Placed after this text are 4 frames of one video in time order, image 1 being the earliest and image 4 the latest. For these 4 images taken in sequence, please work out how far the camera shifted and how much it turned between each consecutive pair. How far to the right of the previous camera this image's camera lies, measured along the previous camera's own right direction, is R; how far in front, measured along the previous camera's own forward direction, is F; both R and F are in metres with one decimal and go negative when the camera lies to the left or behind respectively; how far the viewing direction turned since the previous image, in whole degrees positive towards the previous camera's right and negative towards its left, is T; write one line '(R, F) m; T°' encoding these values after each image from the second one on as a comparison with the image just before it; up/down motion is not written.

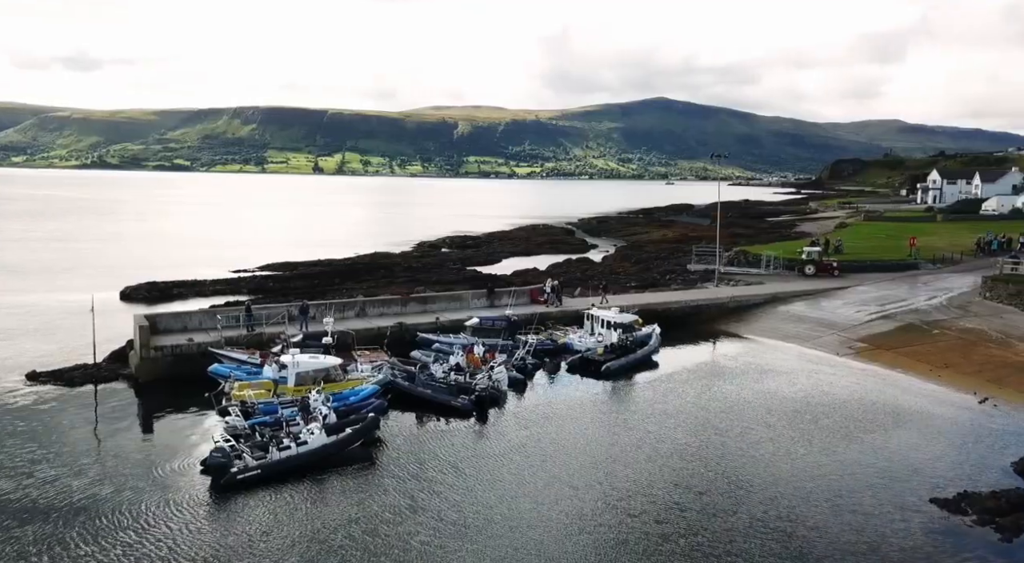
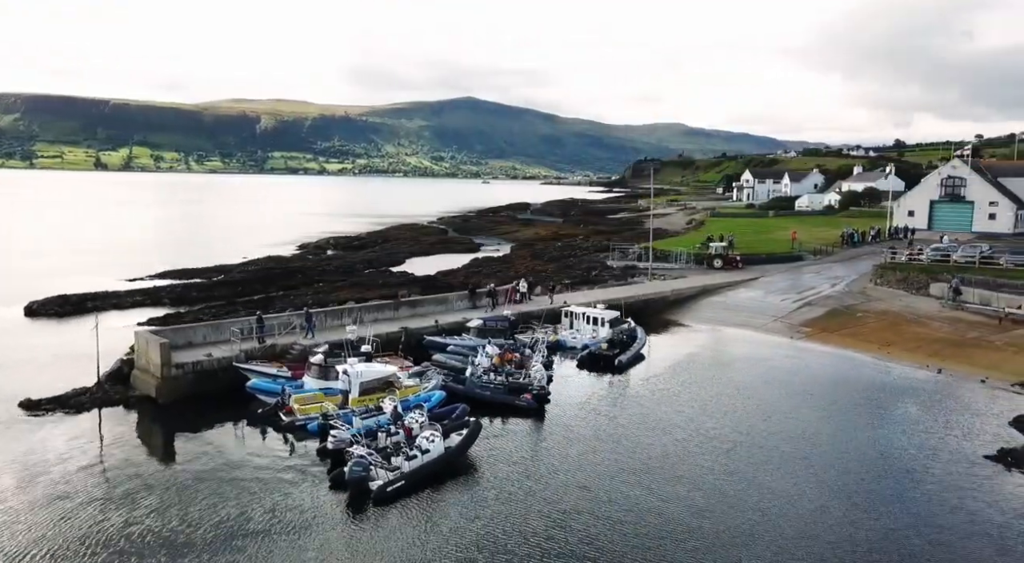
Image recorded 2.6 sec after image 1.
(-6.3, +0.3) m; +12°
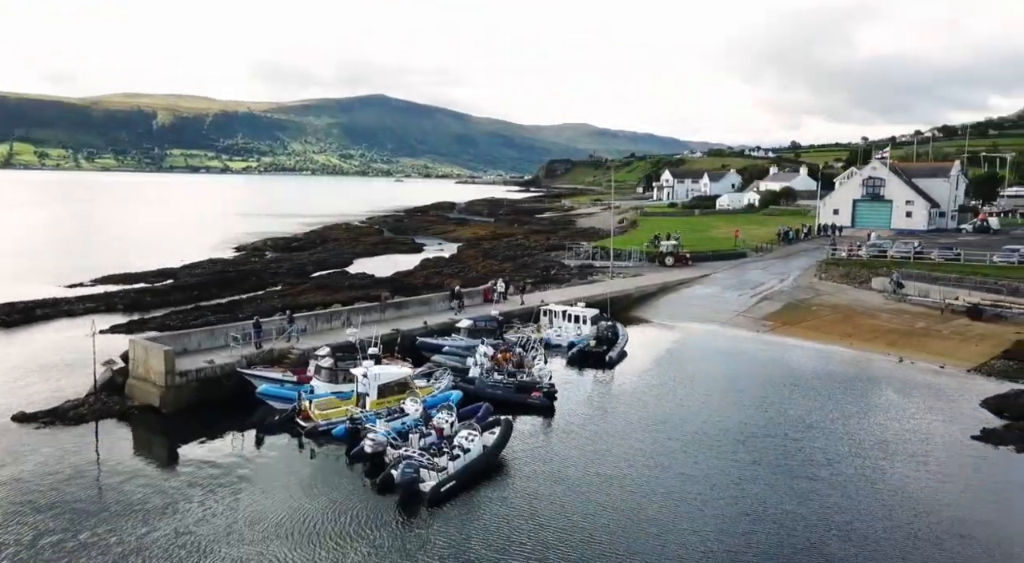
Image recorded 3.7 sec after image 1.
(-2.6, -0.2) m; +6°
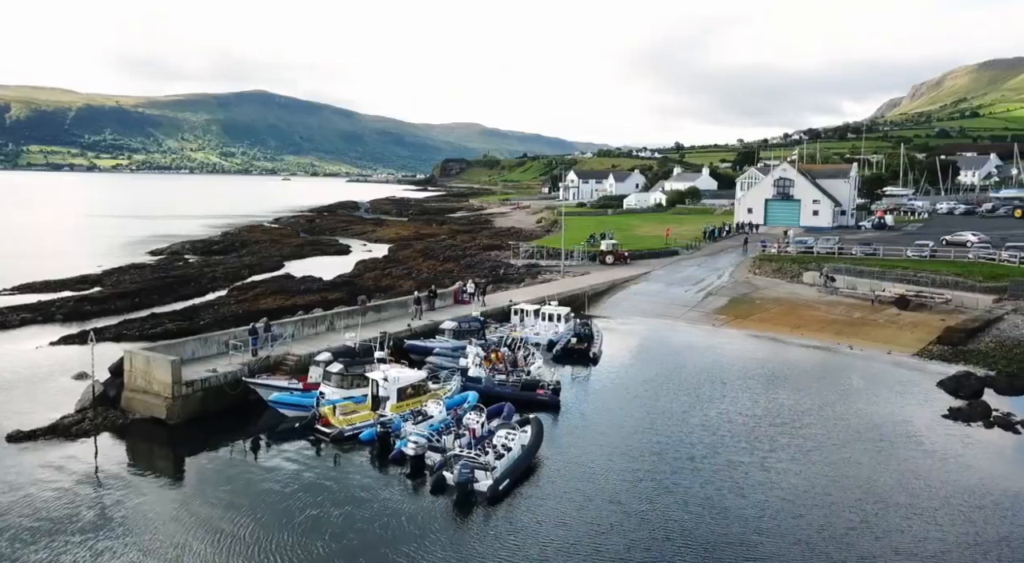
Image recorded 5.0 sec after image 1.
(-3.1, -0.2) m; +7°
